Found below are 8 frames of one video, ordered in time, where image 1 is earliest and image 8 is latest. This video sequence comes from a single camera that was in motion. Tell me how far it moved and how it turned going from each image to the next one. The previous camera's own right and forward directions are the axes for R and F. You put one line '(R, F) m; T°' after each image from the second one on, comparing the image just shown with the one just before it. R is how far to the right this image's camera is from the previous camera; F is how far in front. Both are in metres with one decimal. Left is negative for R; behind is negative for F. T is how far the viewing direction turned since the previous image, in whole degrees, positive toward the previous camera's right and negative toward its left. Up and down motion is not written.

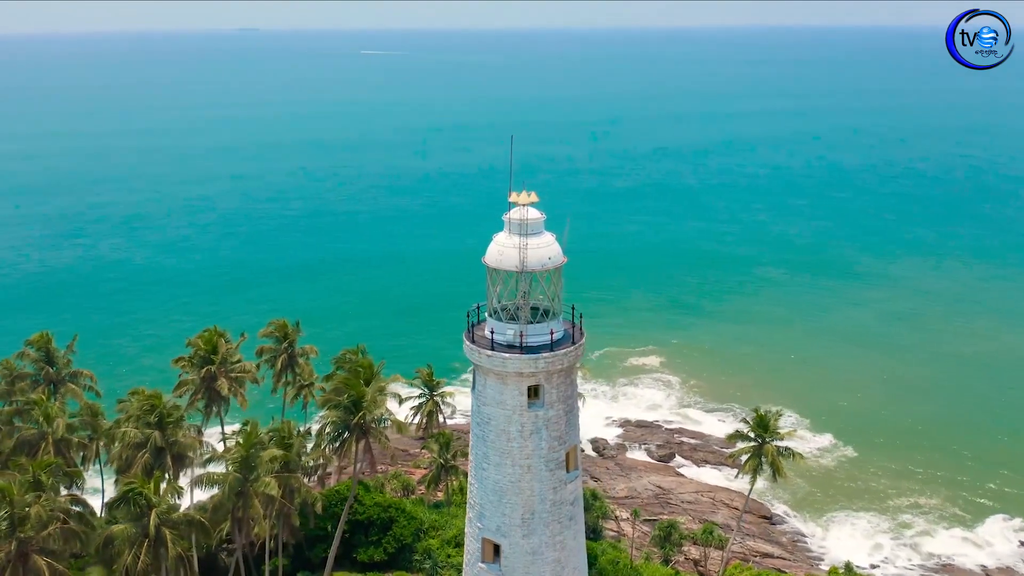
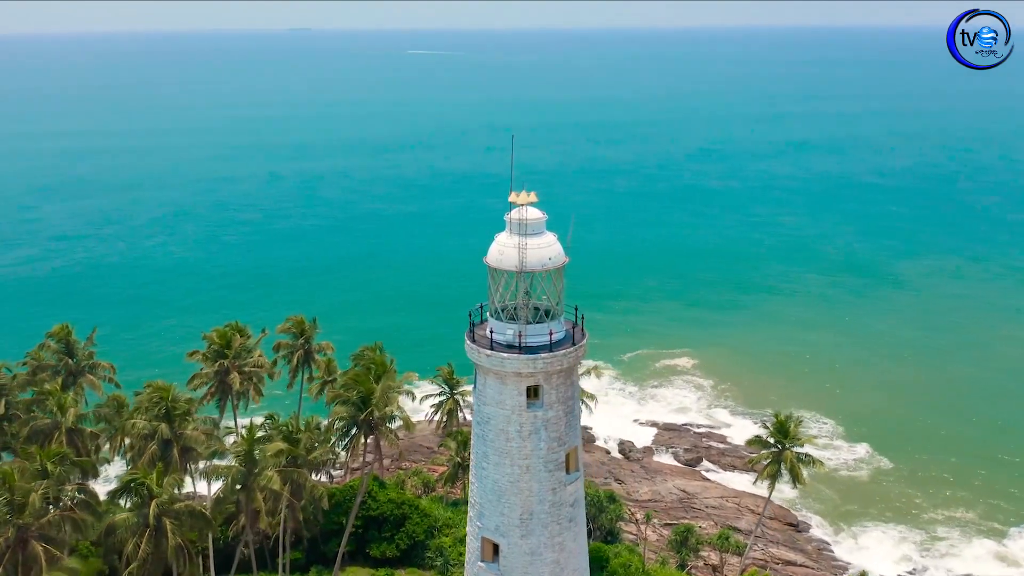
(+0.8, +0.1) m; -3°
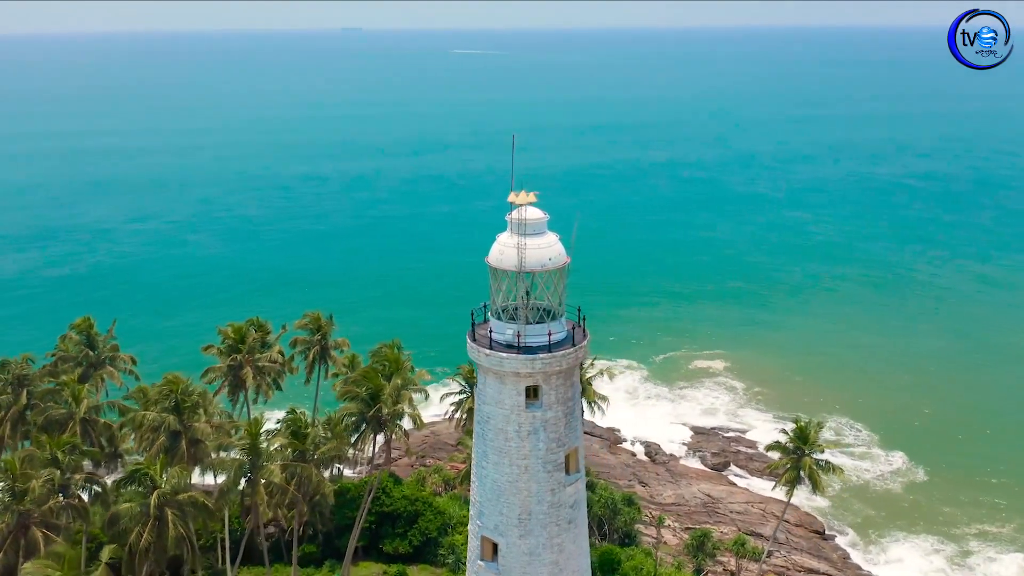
(+0.8, 0.0) m; -3°
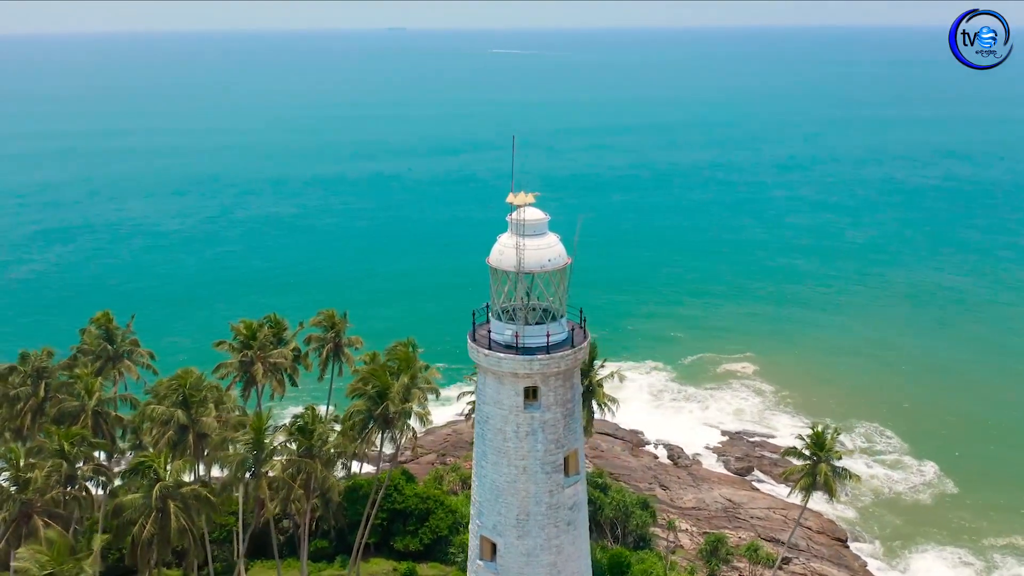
(+0.7, 0.0) m; -2°
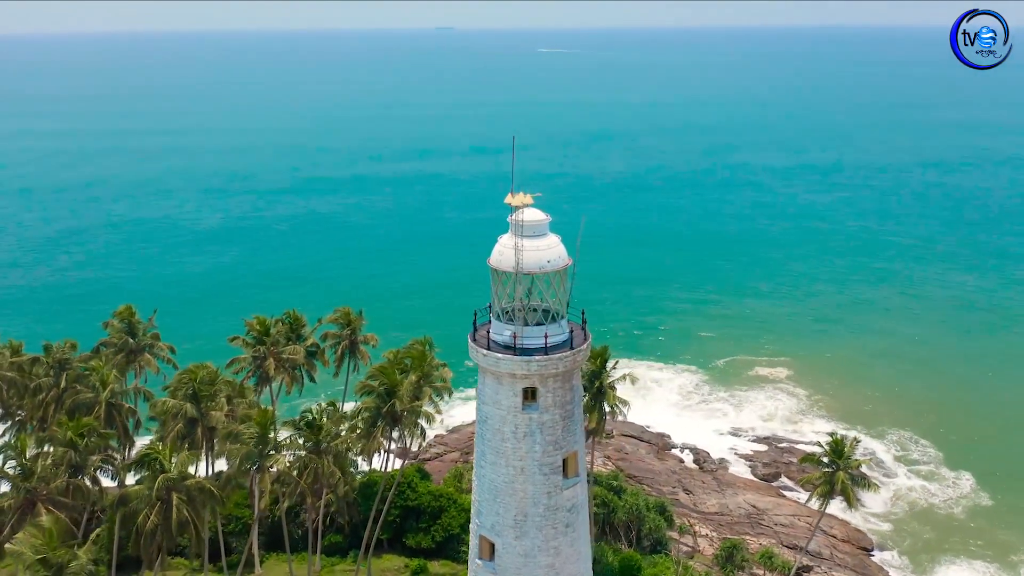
(+0.8, 0.0) m; -3°
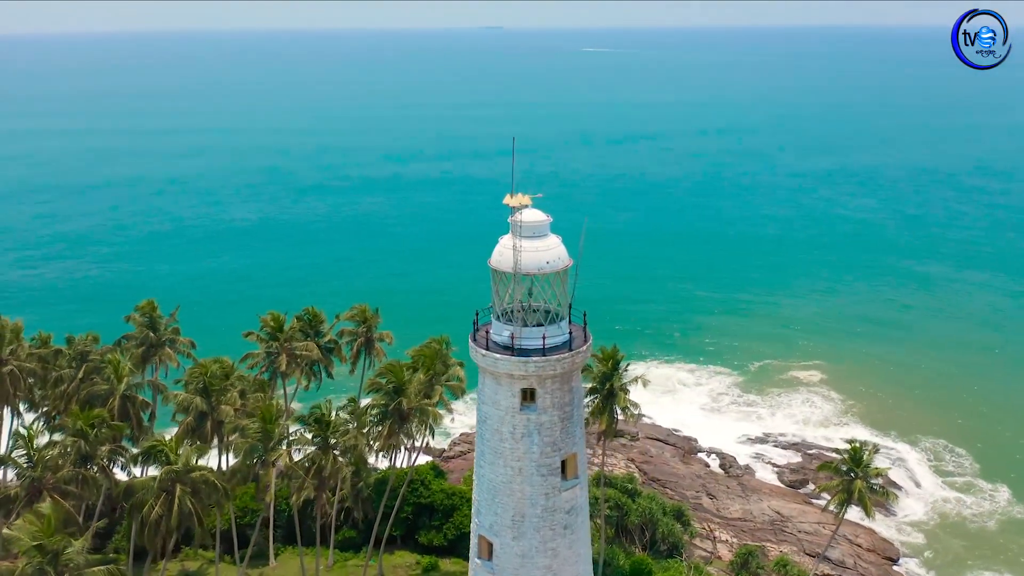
(+0.8, 0.0) m; -3°
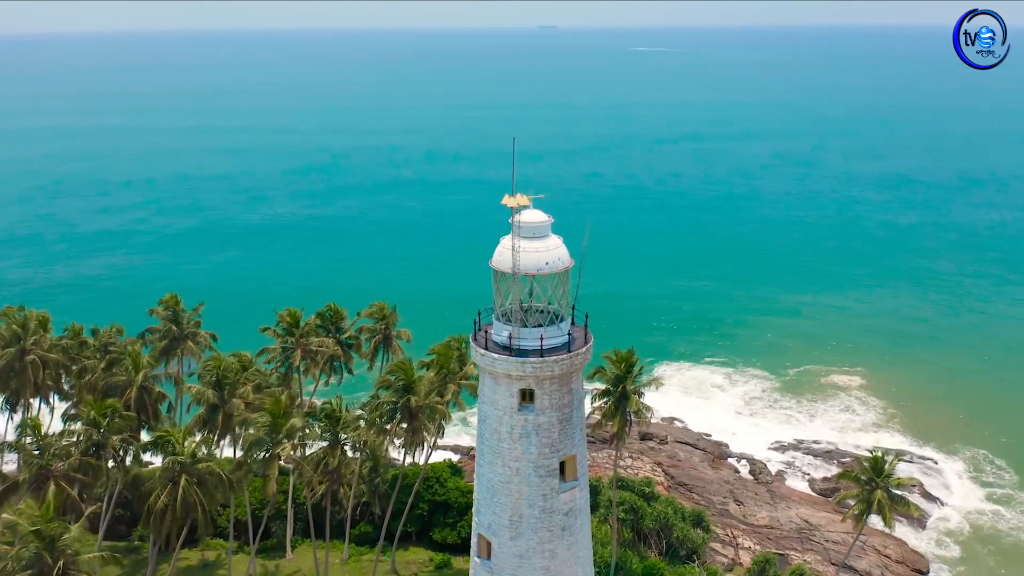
(+0.9, 0.0) m; -3°
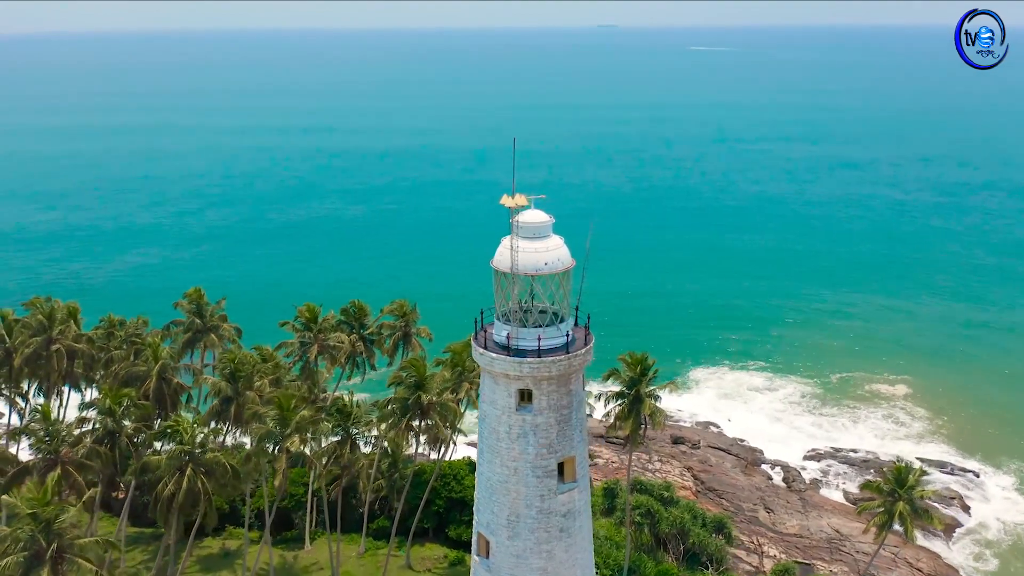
(+0.9, 0.0) m; -3°
